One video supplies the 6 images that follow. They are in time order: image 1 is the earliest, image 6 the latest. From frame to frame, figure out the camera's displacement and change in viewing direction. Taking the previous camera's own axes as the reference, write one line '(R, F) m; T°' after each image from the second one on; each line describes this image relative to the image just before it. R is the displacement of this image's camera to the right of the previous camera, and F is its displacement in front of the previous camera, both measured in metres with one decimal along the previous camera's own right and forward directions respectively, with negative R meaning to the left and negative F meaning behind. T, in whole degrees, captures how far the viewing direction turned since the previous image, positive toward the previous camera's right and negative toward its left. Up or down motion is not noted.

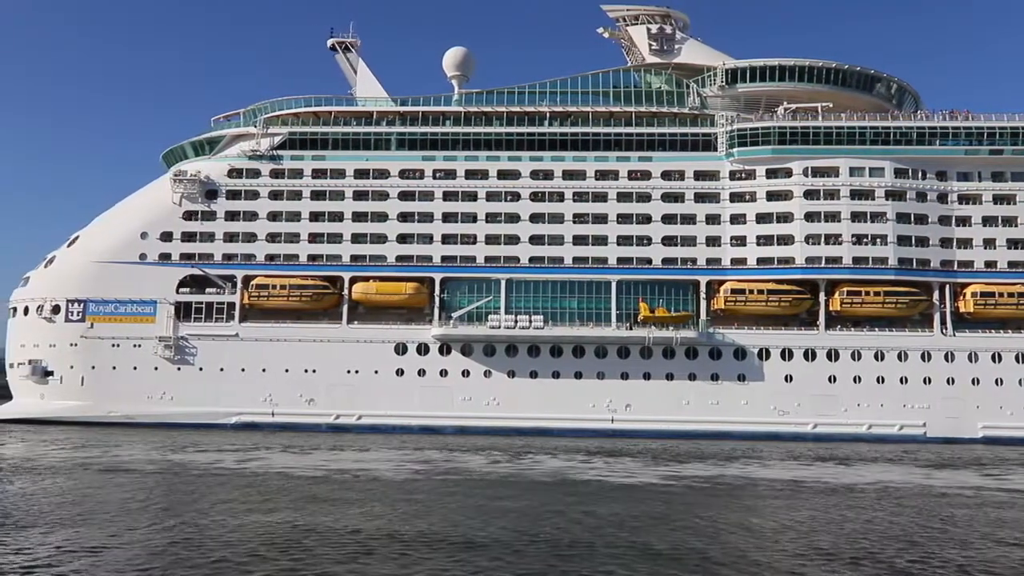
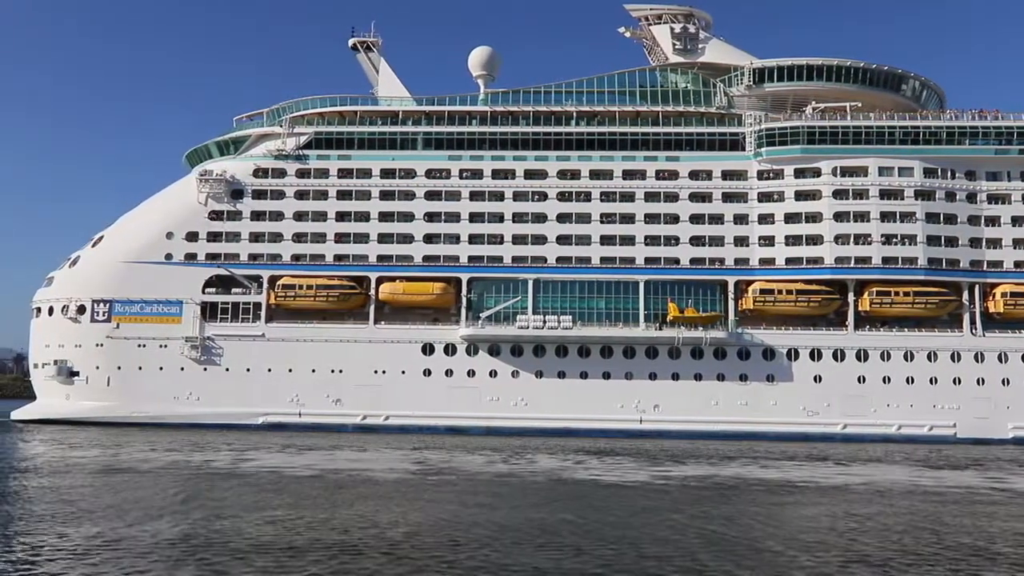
(-1.1, +0.1) m; 0°
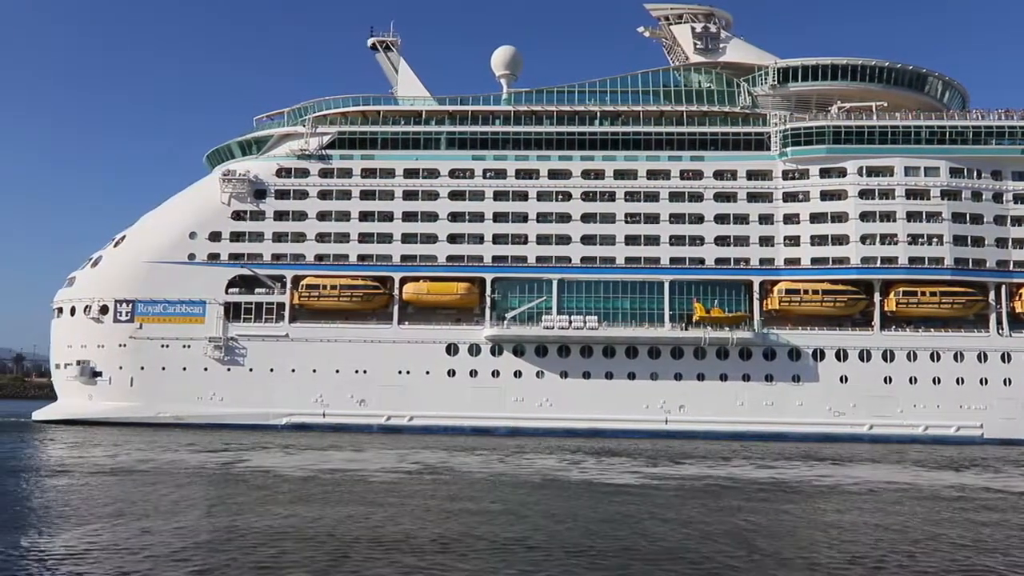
(-1.0, +0.1) m; 0°
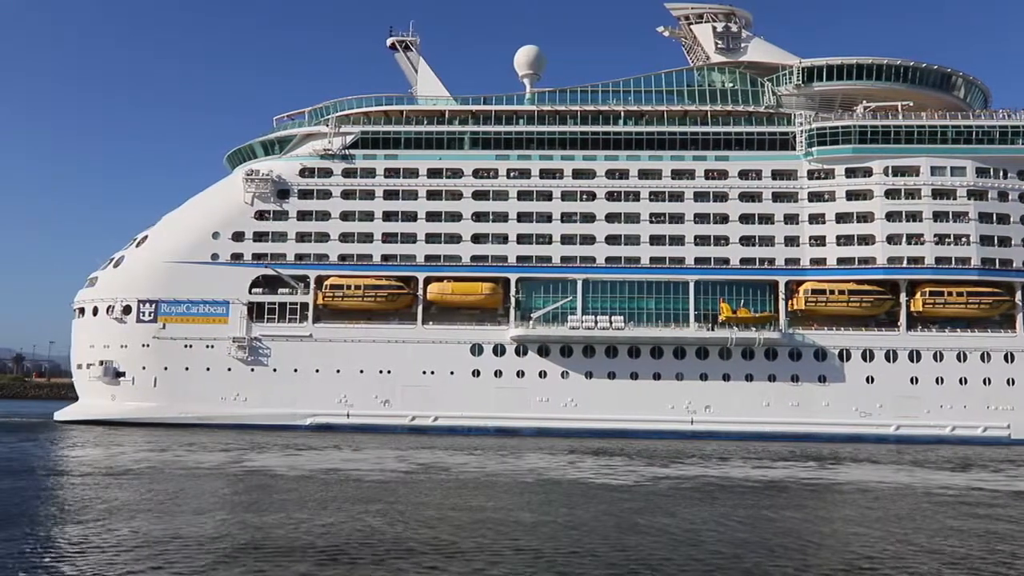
(-1.0, +0.1) m; 0°
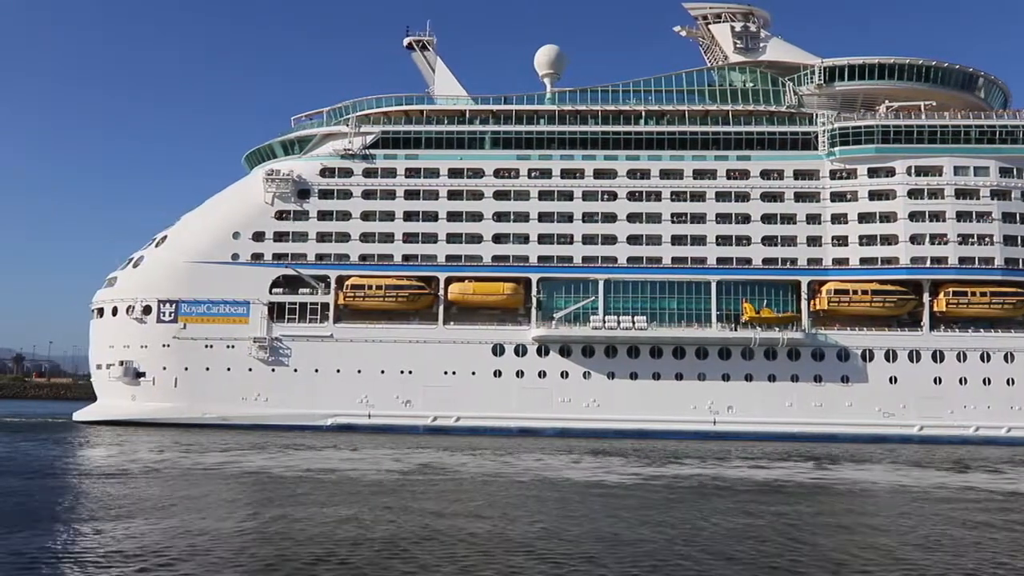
(-0.9, +0.1) m; 0°
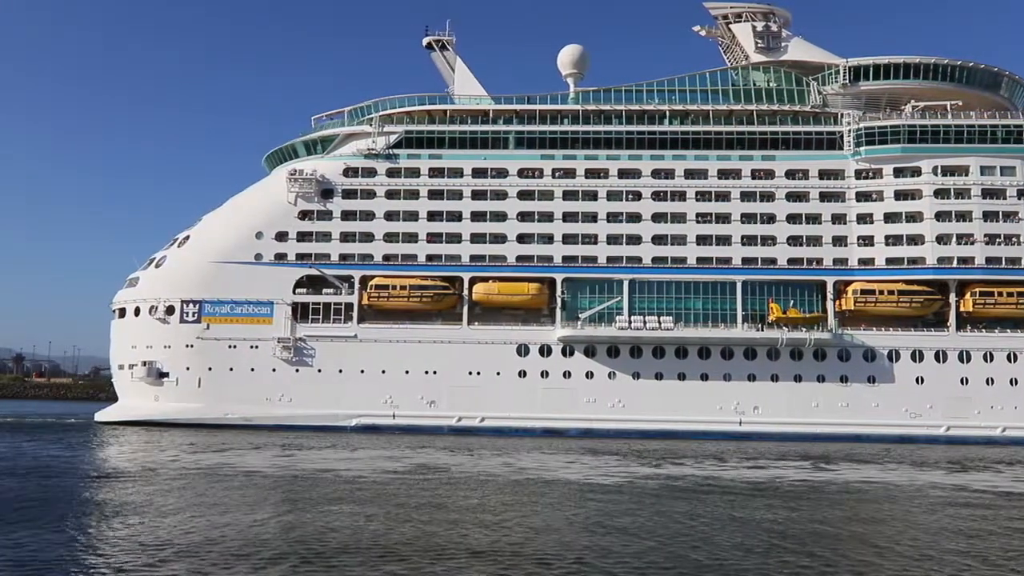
(-1.0, +0.1) m; 0°
